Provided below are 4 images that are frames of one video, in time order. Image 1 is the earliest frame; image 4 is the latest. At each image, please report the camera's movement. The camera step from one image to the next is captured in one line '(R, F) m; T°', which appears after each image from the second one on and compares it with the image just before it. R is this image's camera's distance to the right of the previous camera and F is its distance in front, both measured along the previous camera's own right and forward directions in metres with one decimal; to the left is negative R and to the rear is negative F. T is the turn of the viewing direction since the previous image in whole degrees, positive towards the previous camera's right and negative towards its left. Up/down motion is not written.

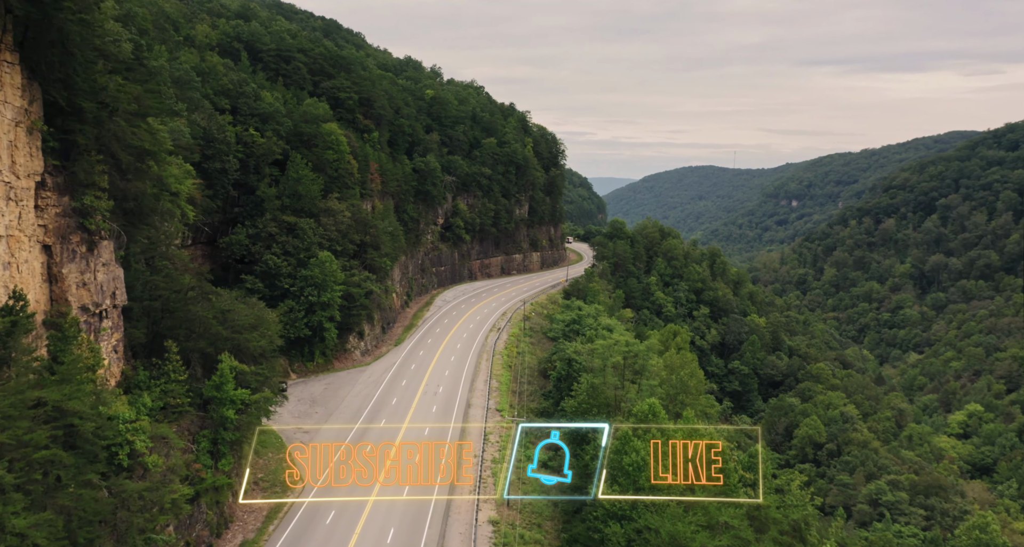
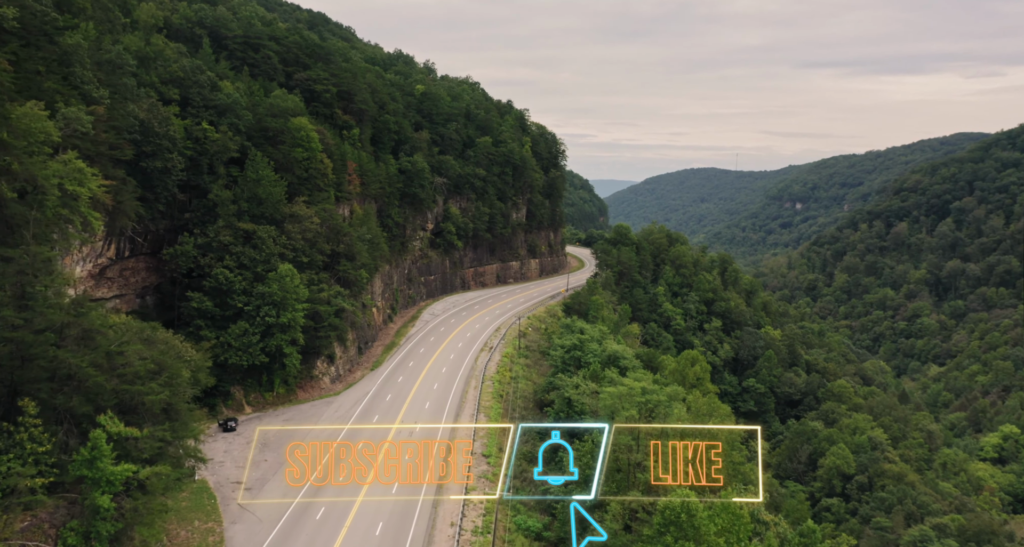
(+0.7, +8.2) m; 0°
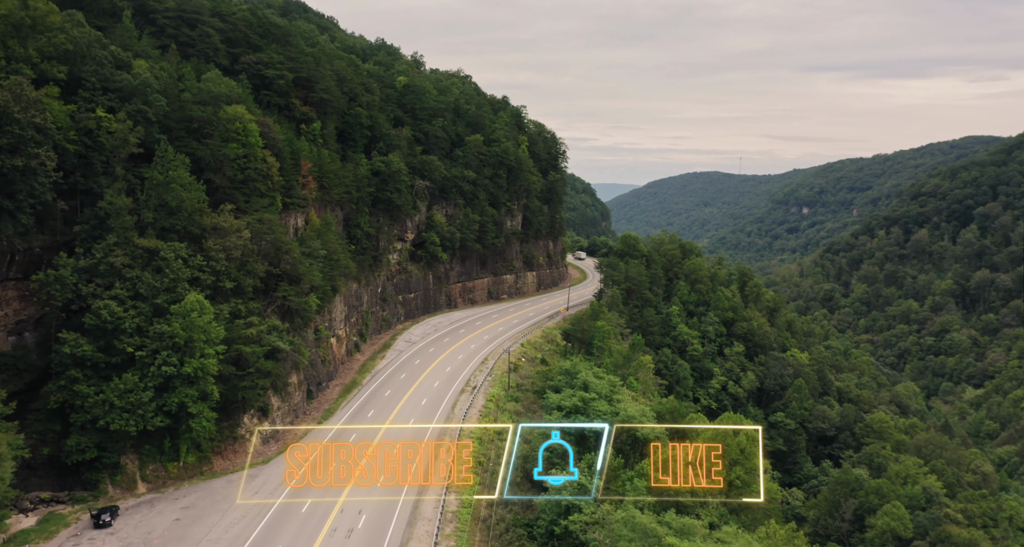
(+1.1, +12.3) m; 0°
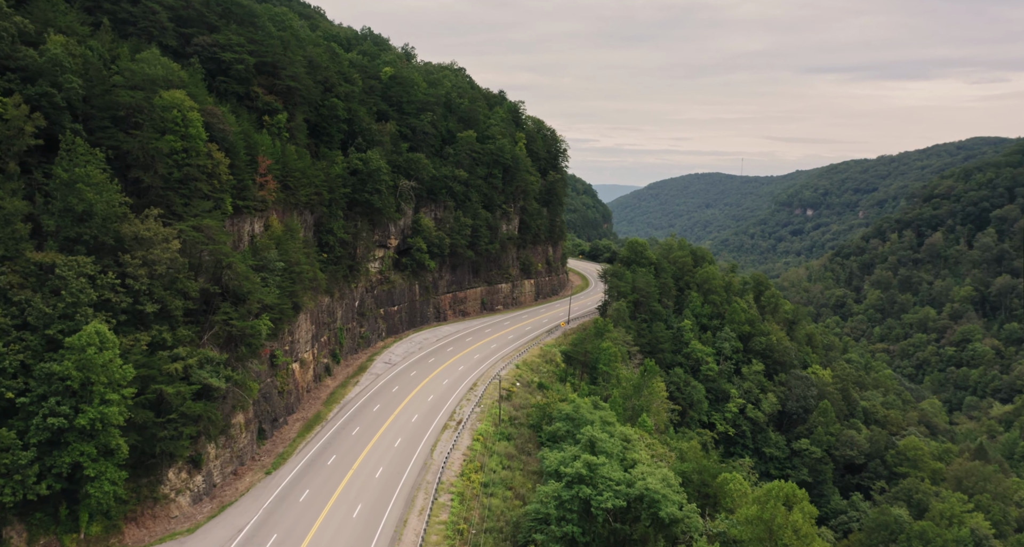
(+0.6, +8.1) m; 0°
